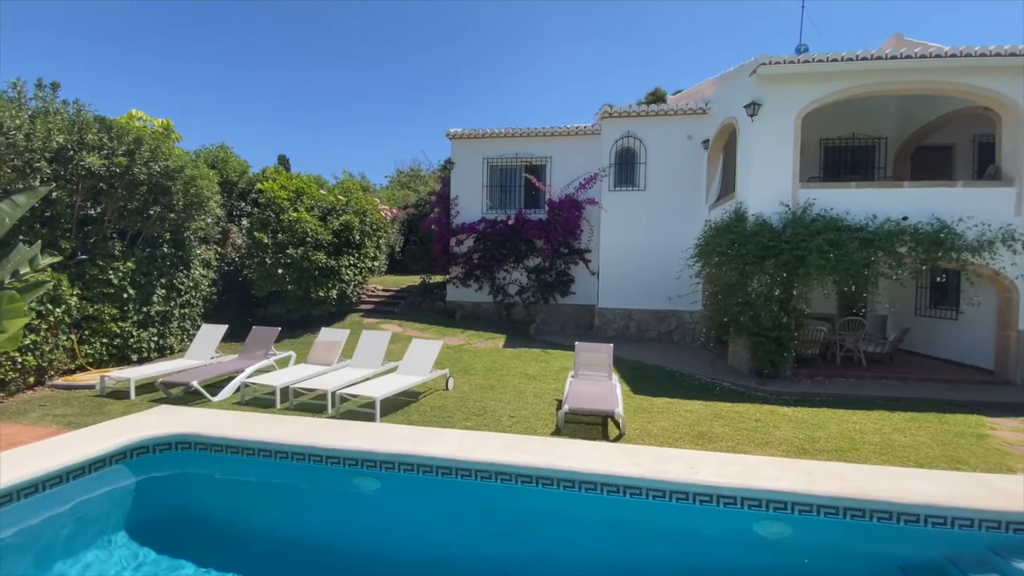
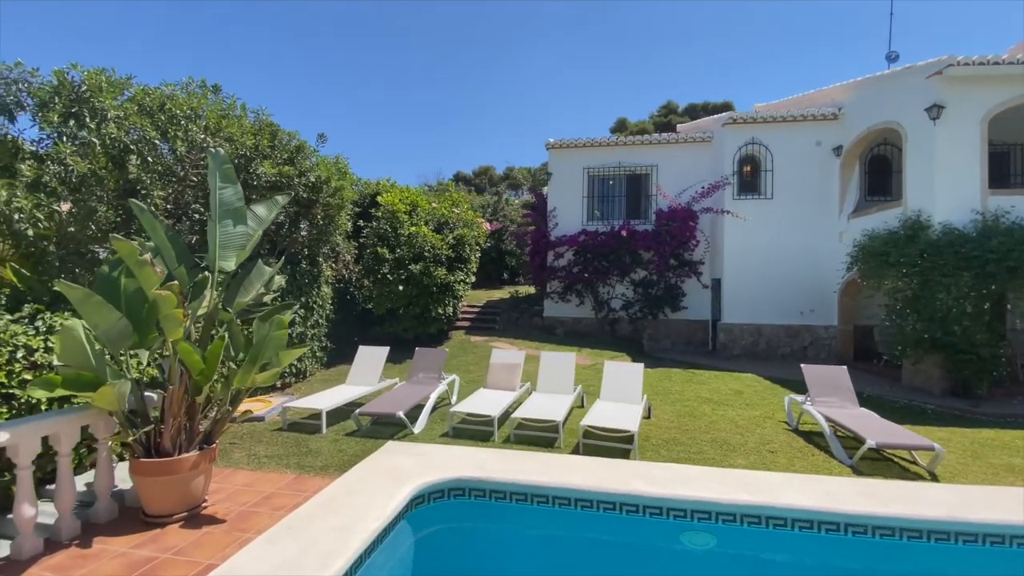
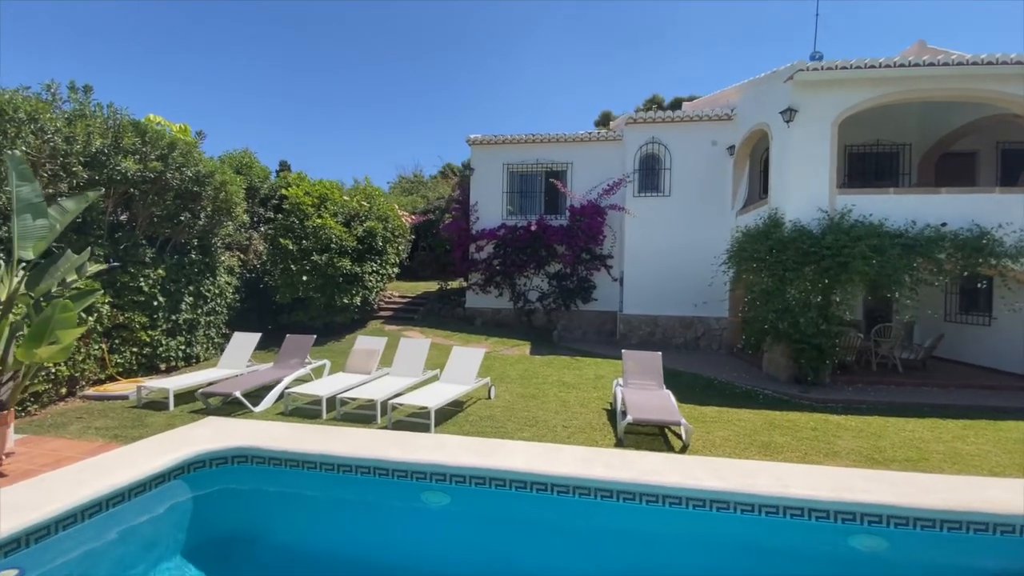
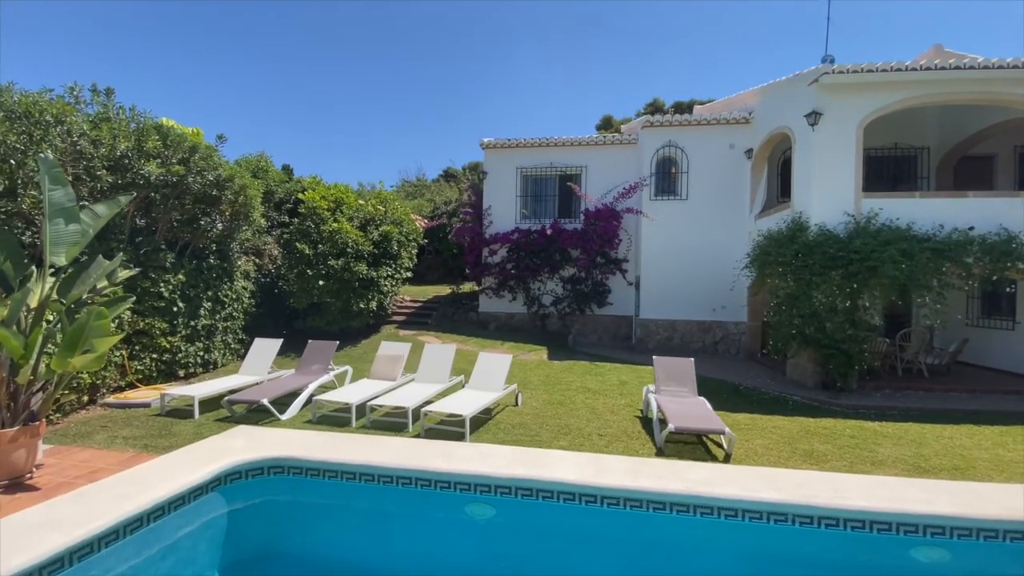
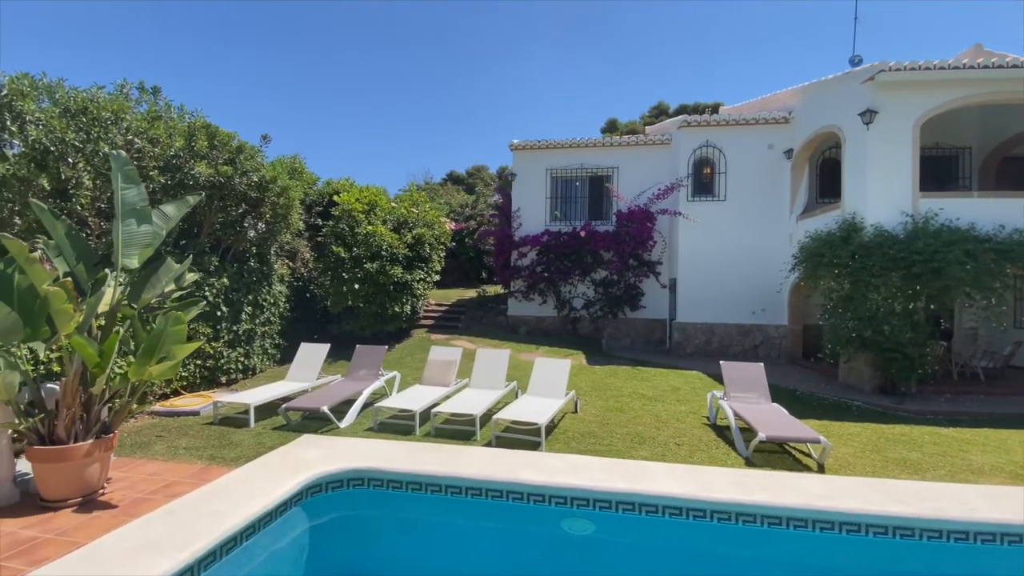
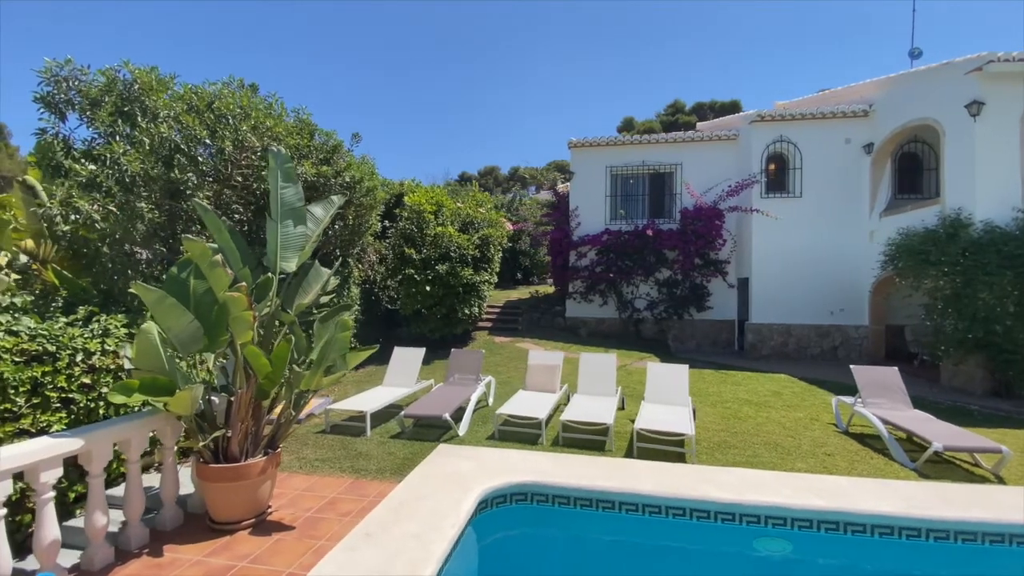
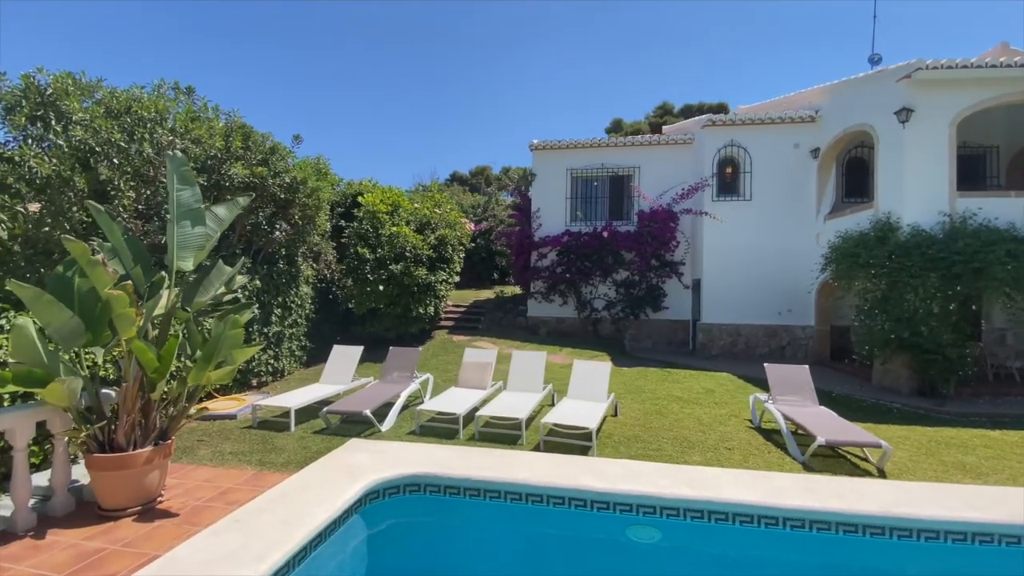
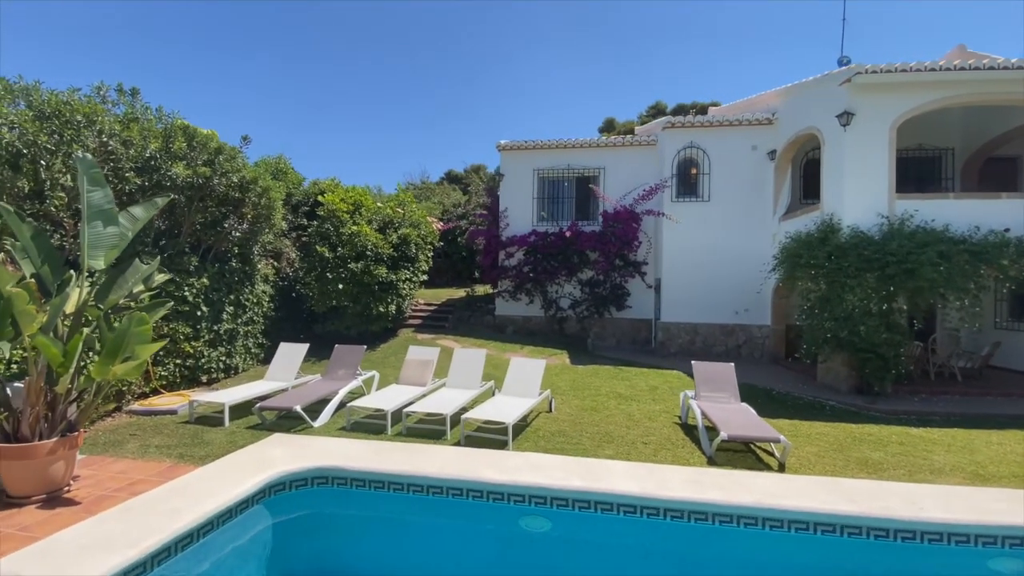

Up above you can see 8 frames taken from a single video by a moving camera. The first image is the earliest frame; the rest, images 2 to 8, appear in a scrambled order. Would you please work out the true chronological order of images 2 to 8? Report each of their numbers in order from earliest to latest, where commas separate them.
3, 4, 8, 5, 7, 2, 6
